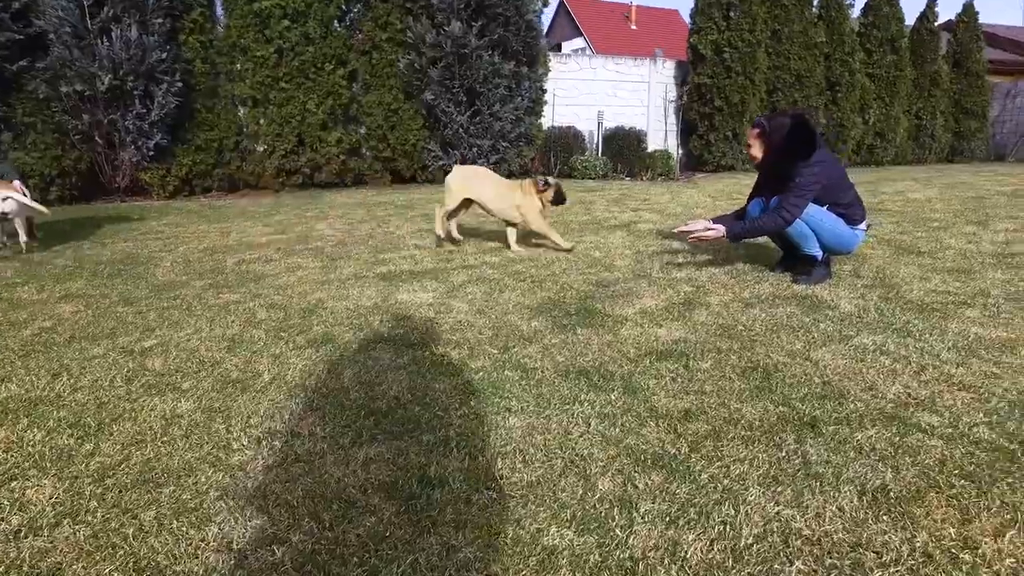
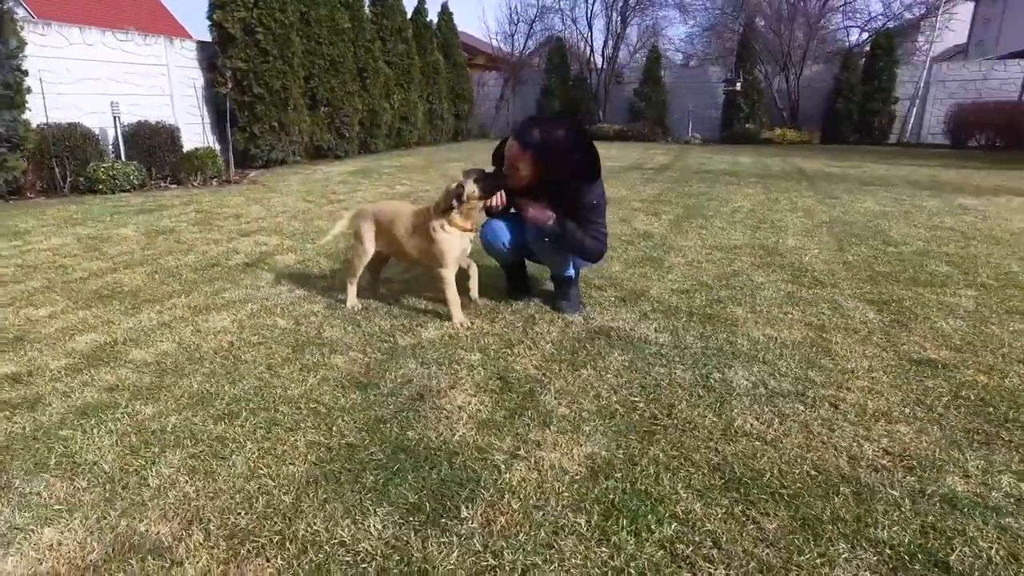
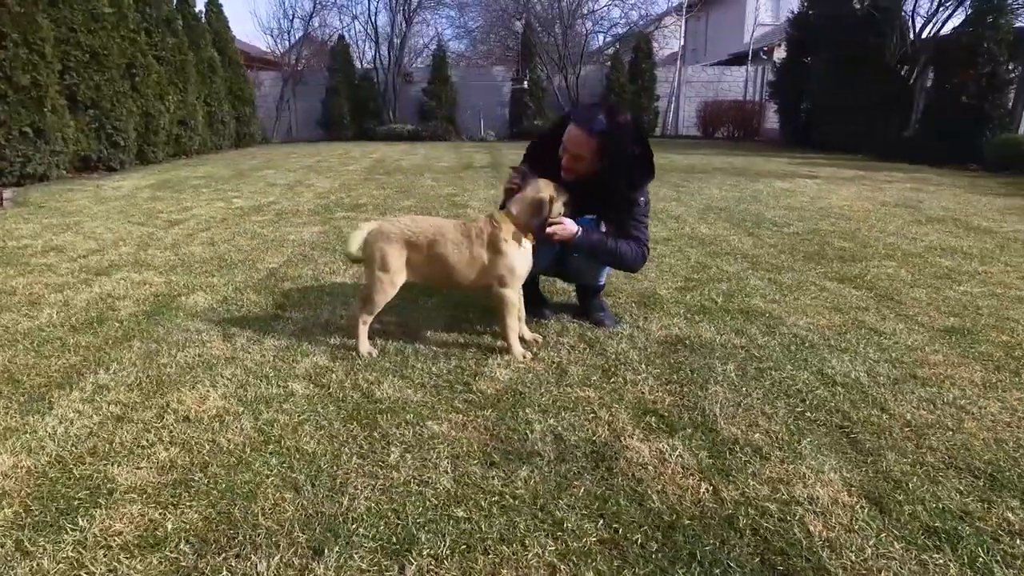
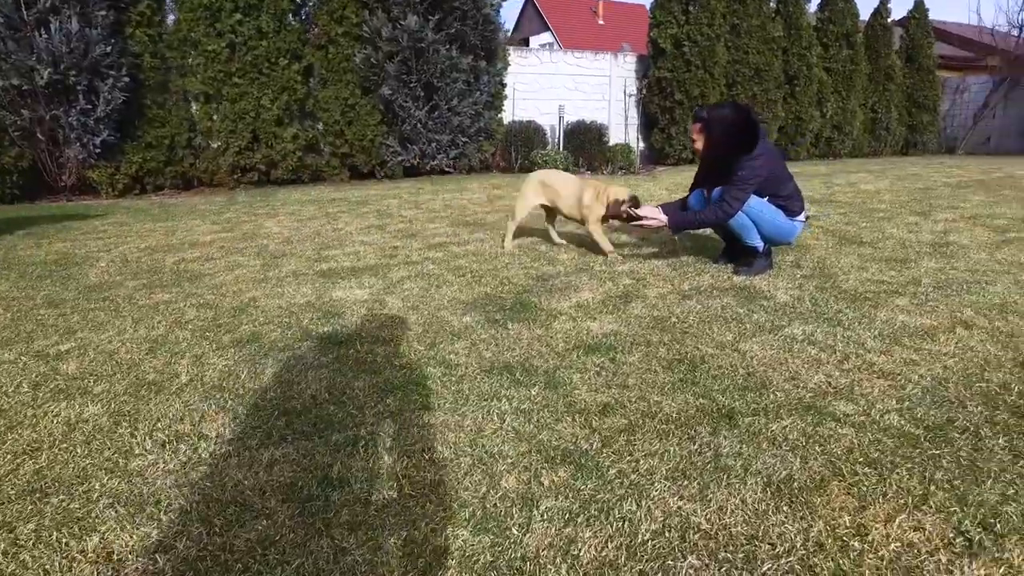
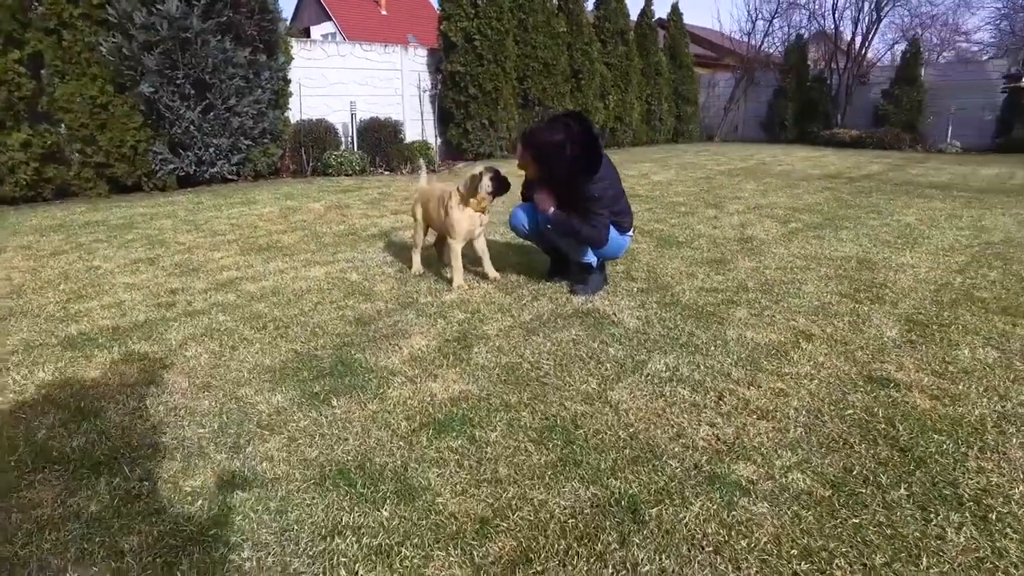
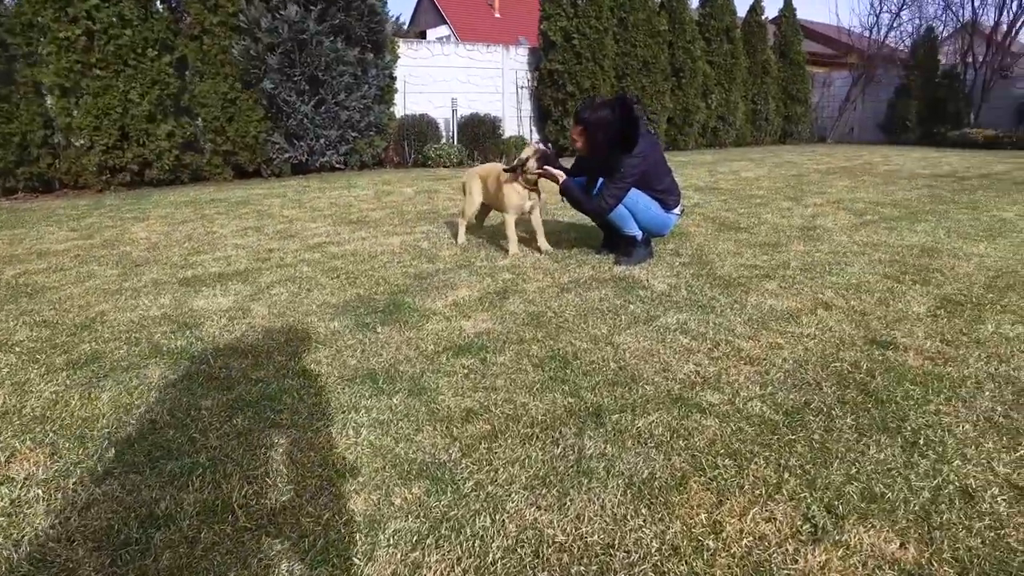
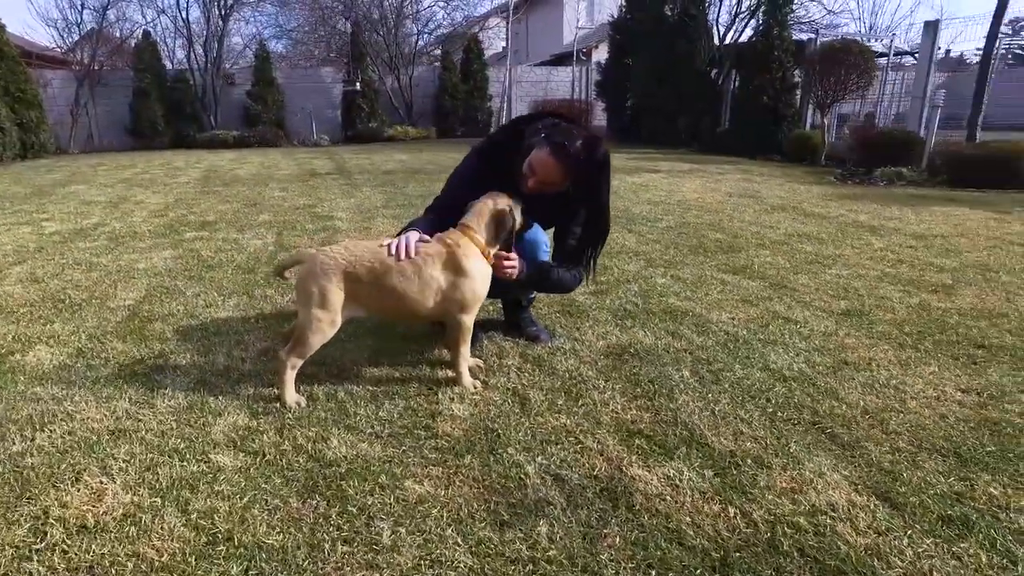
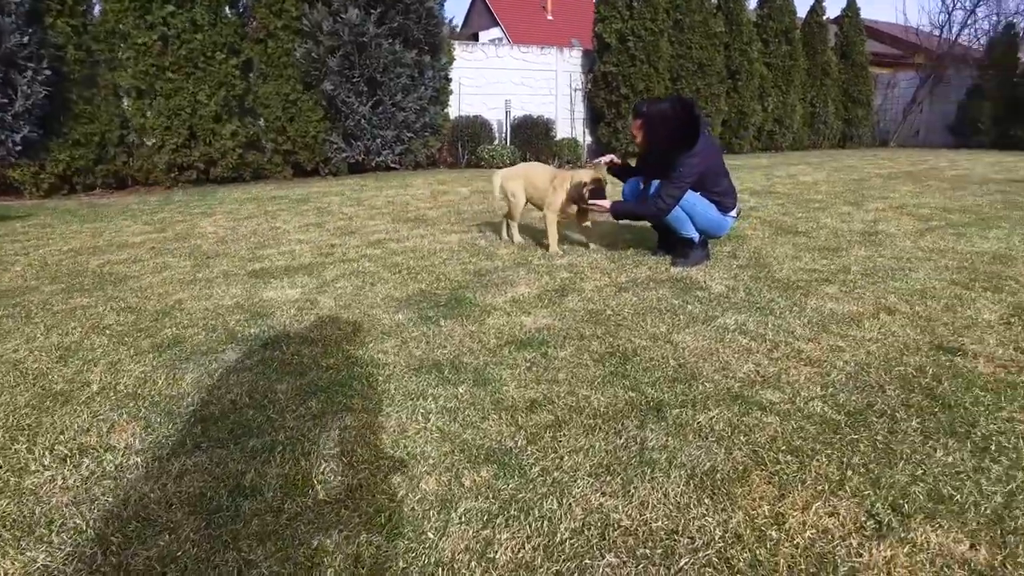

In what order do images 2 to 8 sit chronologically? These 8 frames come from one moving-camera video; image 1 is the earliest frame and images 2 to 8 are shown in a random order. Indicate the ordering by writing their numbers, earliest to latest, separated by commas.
4, 8, 6, 5, 2, 3, 7
